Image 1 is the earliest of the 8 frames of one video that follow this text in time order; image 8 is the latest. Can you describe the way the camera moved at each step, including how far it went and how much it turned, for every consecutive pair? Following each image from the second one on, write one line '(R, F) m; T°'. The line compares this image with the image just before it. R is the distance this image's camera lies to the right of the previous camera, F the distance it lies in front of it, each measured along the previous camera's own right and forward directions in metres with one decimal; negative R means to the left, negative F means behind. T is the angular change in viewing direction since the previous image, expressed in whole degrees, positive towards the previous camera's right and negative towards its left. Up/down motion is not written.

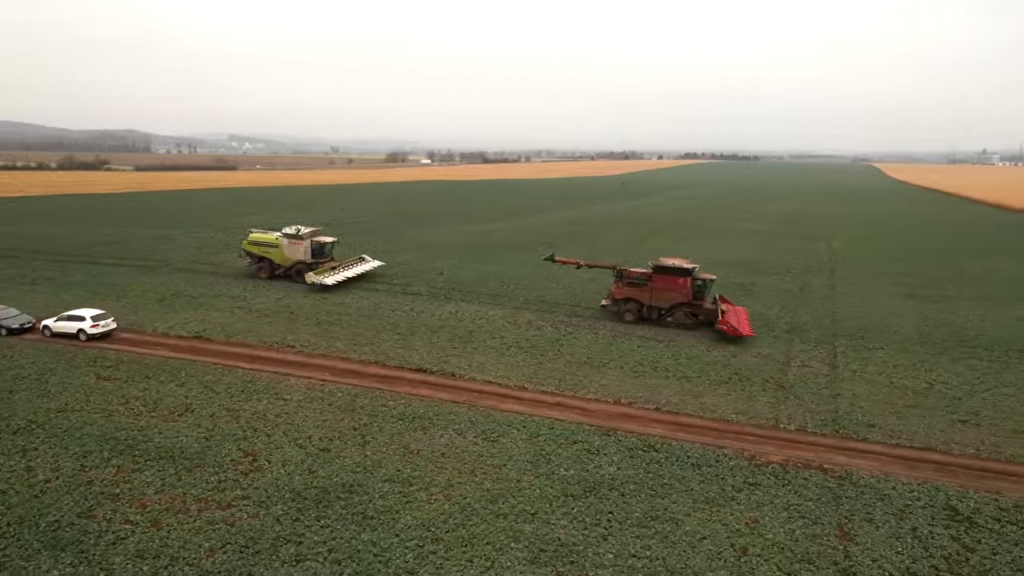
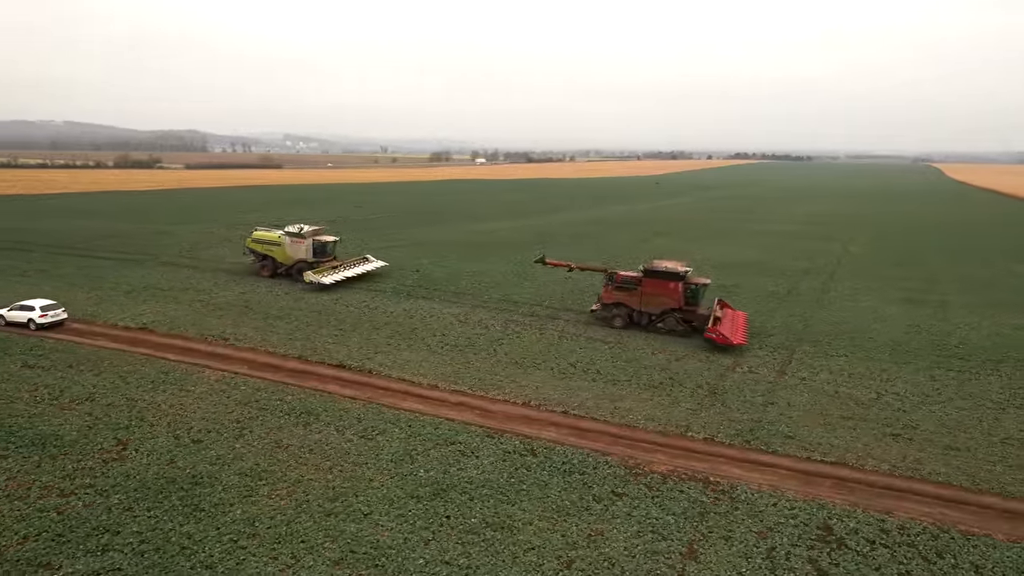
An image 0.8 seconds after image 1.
(+3.7, +0.5) m; -4°
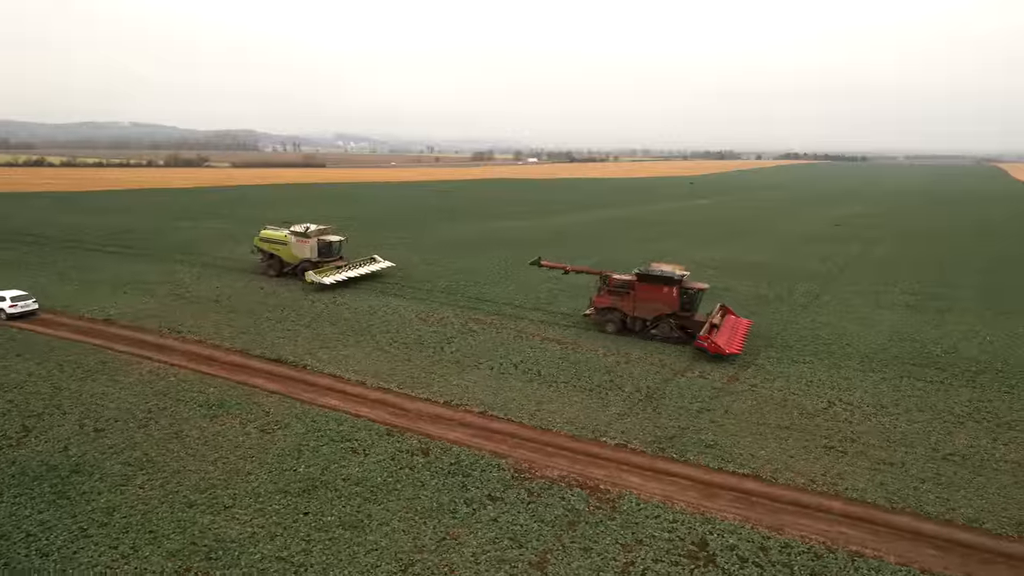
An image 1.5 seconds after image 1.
(+3.2, +0.4) m; -4°
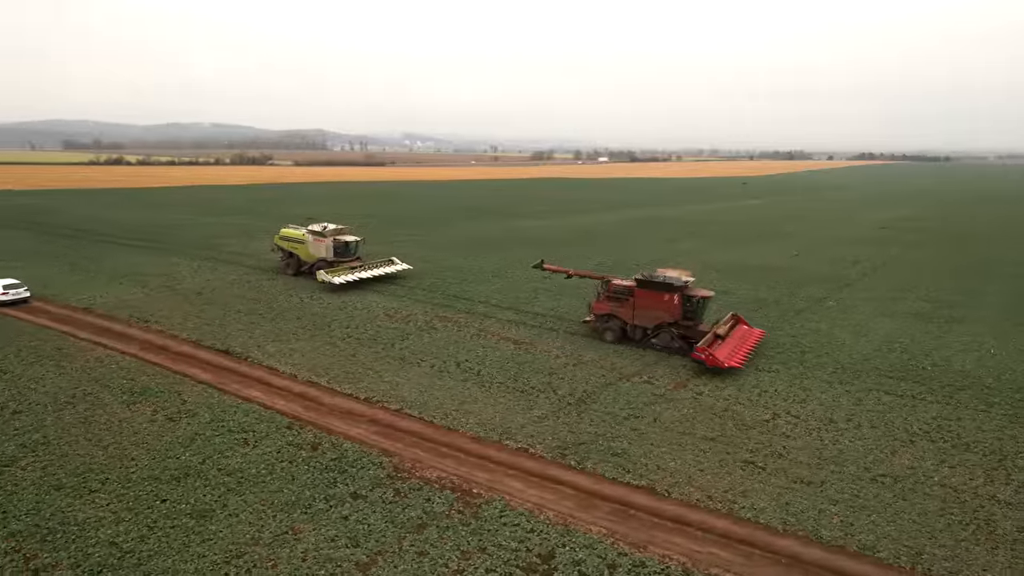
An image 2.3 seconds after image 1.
(+3.6, +0.5) m; -6°
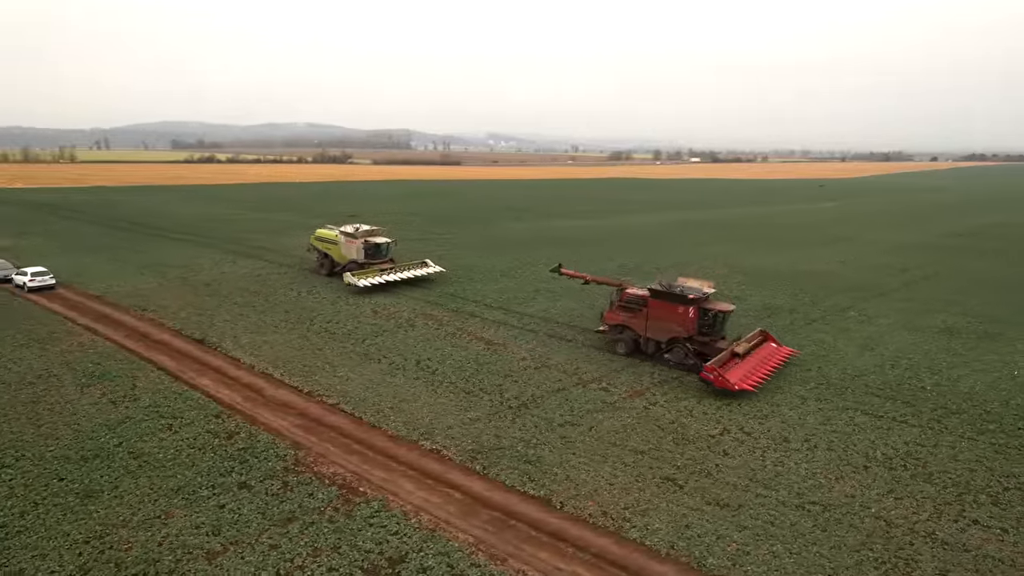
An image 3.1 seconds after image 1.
(+3.6, +0.5) m; -7°
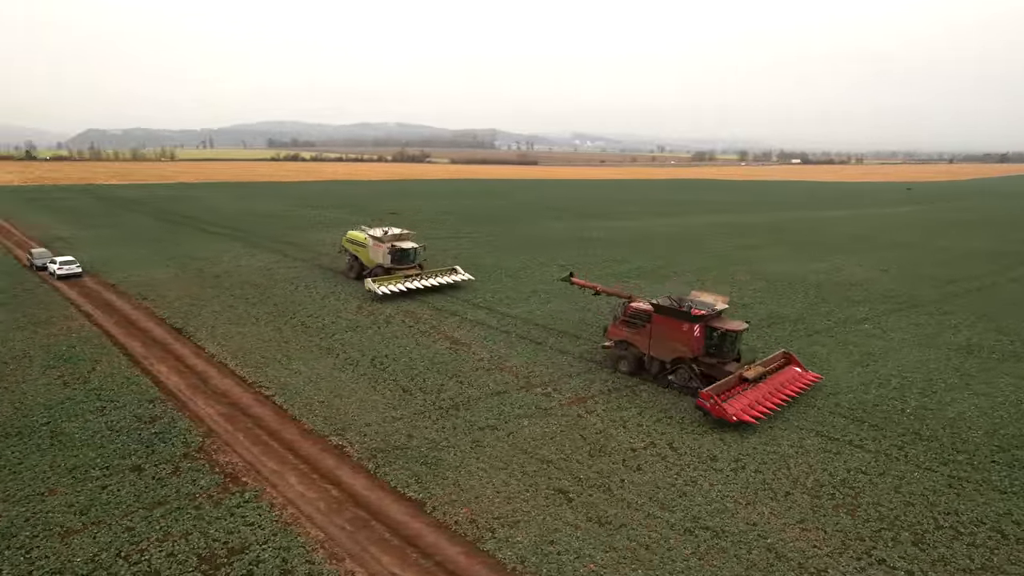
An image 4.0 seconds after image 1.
(+3.8, +0.5) m; -7°
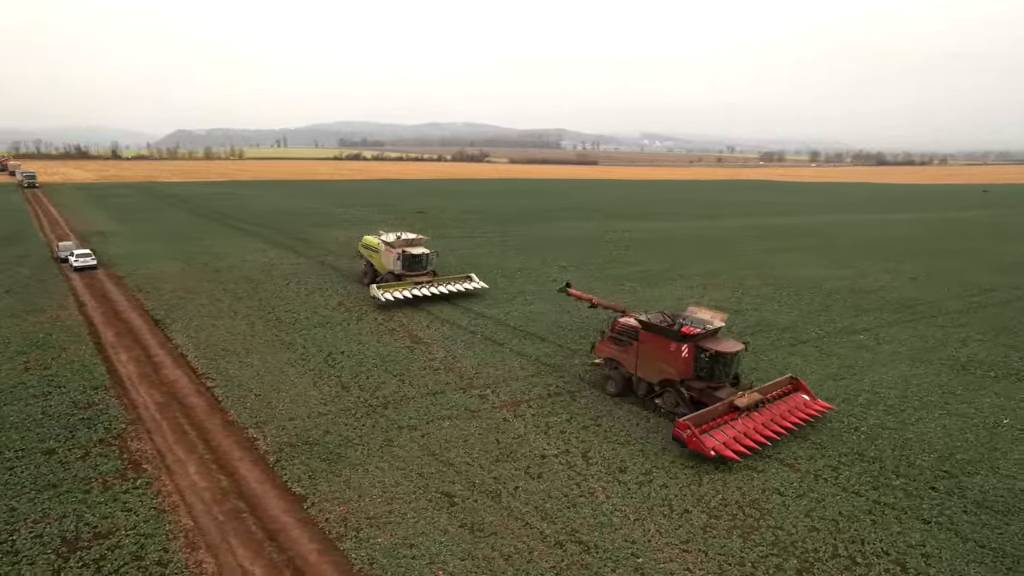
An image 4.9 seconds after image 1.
(+3.5, +0.4) m; -6°
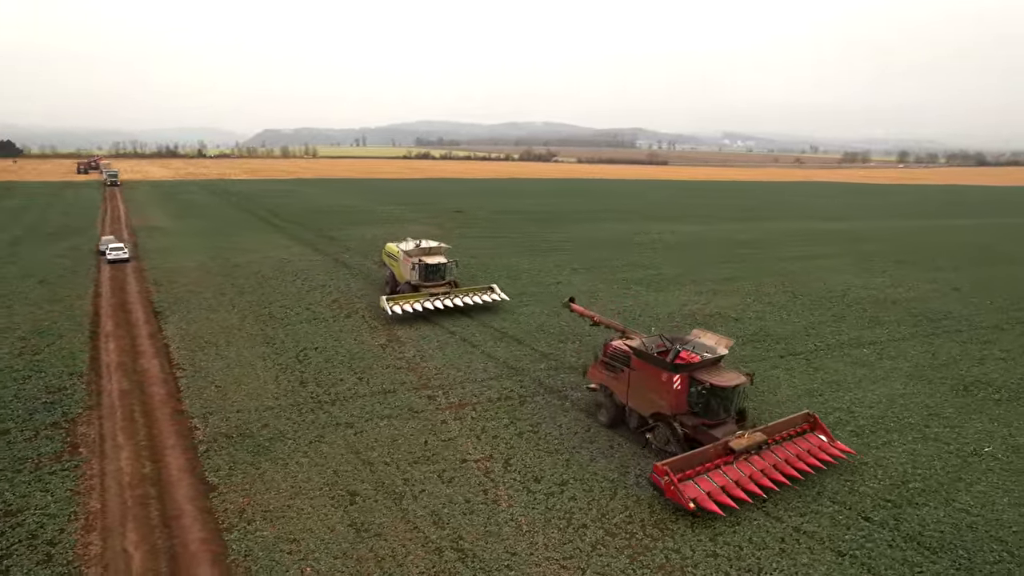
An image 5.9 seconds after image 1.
(+3.3, +0.3) m; -7°
